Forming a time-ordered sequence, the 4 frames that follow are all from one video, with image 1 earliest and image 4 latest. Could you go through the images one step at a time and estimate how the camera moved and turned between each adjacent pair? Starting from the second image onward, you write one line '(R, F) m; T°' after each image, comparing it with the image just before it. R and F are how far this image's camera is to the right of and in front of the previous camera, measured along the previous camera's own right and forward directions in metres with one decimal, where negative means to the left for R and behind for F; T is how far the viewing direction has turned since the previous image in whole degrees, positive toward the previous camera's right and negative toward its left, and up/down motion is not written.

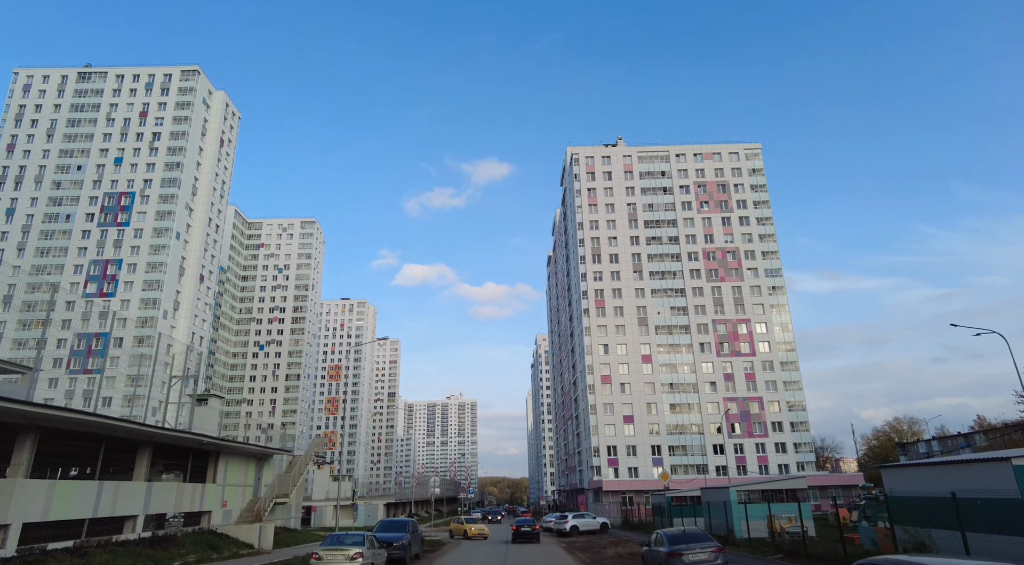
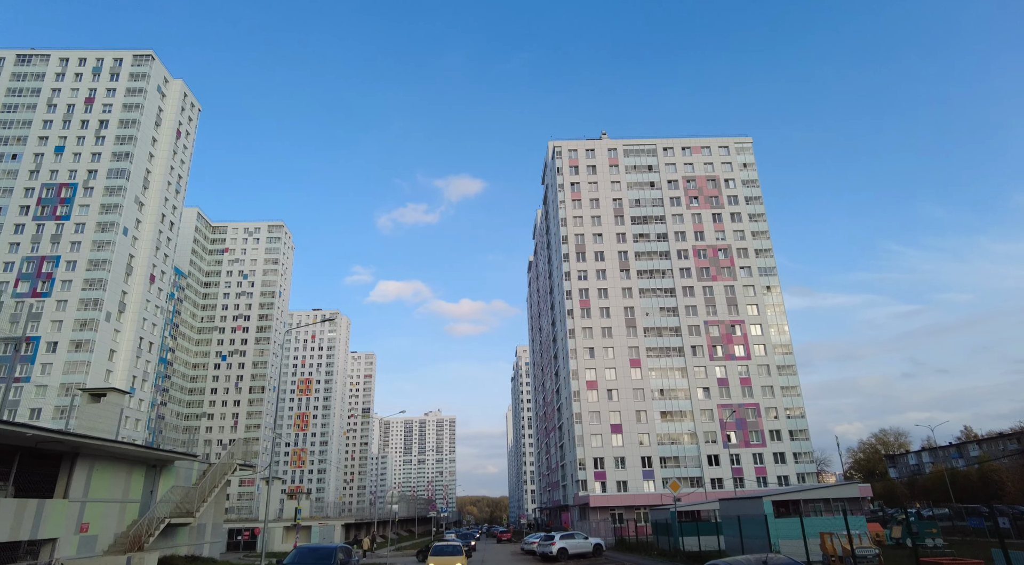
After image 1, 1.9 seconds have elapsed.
(+0.1, +5.4) m; +2°
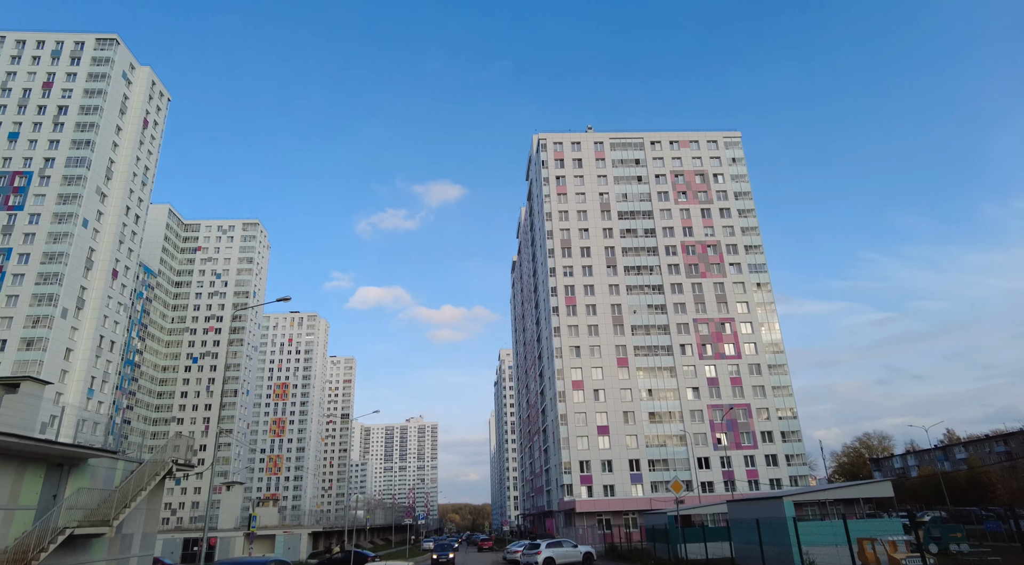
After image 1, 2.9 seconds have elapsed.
(+0.1, +2.9) m; +2°
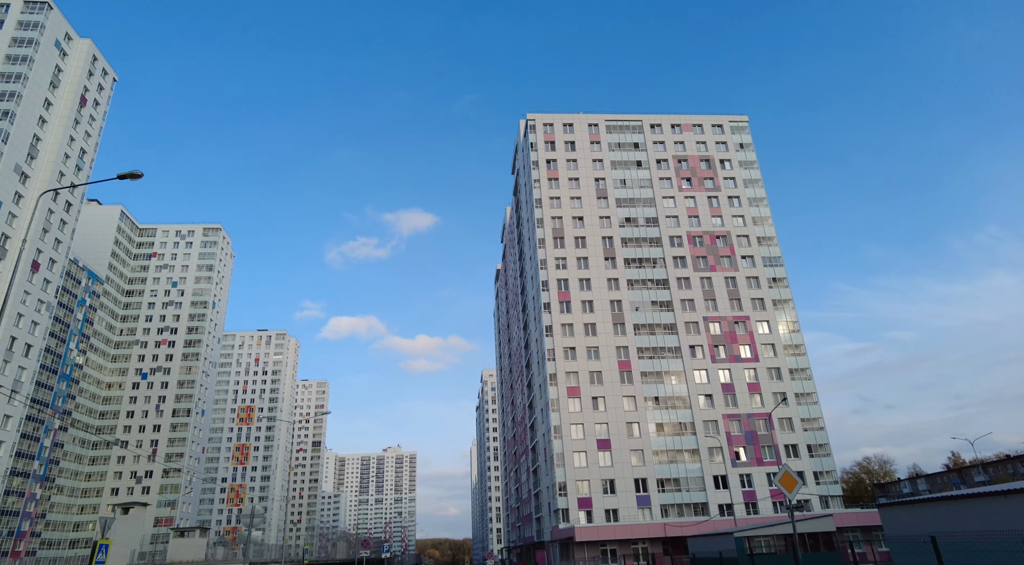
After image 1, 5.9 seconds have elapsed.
(-0.3, +8.8) m; +2°
